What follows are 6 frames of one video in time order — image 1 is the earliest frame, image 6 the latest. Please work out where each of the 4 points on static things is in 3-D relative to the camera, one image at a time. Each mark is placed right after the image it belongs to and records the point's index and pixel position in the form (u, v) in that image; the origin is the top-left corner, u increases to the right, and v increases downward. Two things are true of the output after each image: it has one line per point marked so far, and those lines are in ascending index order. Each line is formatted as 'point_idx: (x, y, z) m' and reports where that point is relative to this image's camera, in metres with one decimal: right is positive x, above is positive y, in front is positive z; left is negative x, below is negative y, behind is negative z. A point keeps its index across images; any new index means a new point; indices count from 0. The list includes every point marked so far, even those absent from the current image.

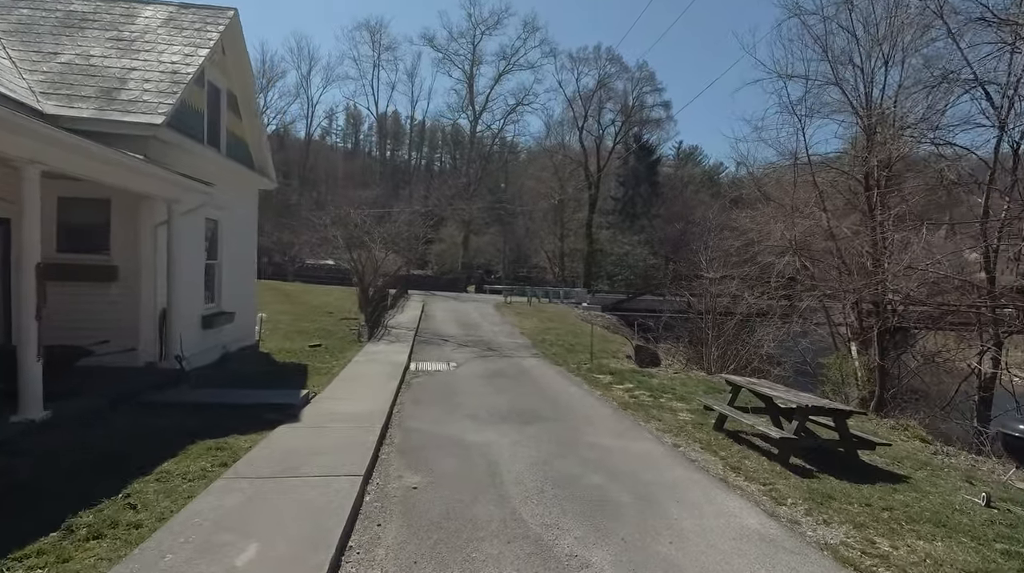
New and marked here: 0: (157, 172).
0: (-5.3, +1.7, +8.1) m
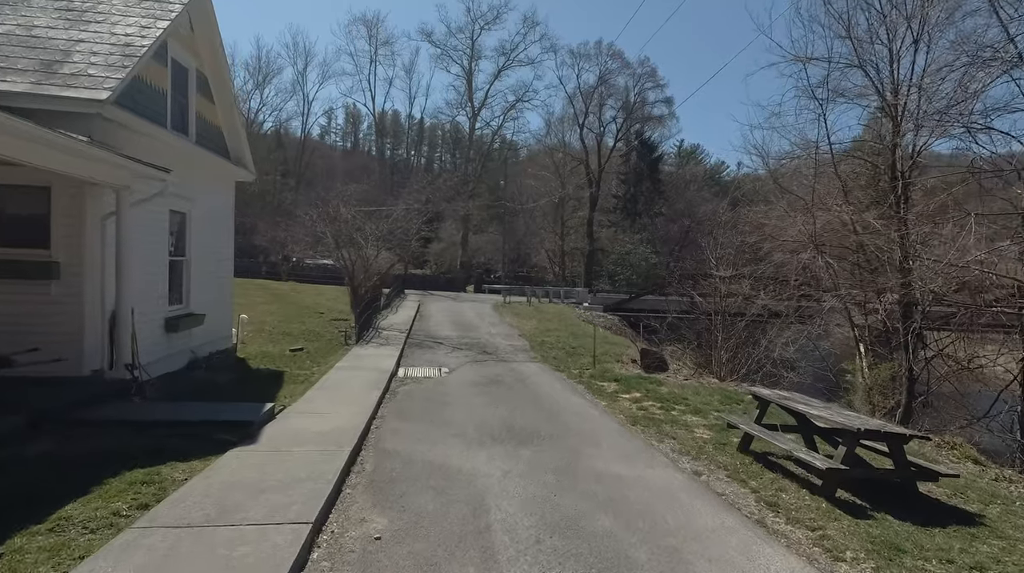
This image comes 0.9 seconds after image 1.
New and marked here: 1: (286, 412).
0: (-5.3, +1.7, +7.1) m
1: (-3.2, -1.8, +7.7) m
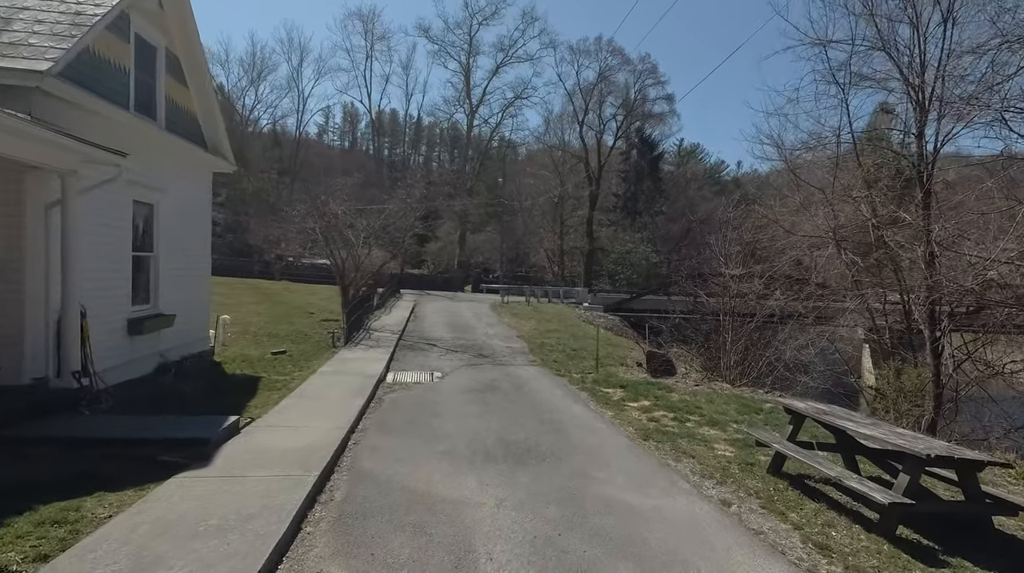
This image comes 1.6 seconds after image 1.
0: (-5.4, +1.7, +6.2) m
1: (-3.2, -1.7, +6.8) m
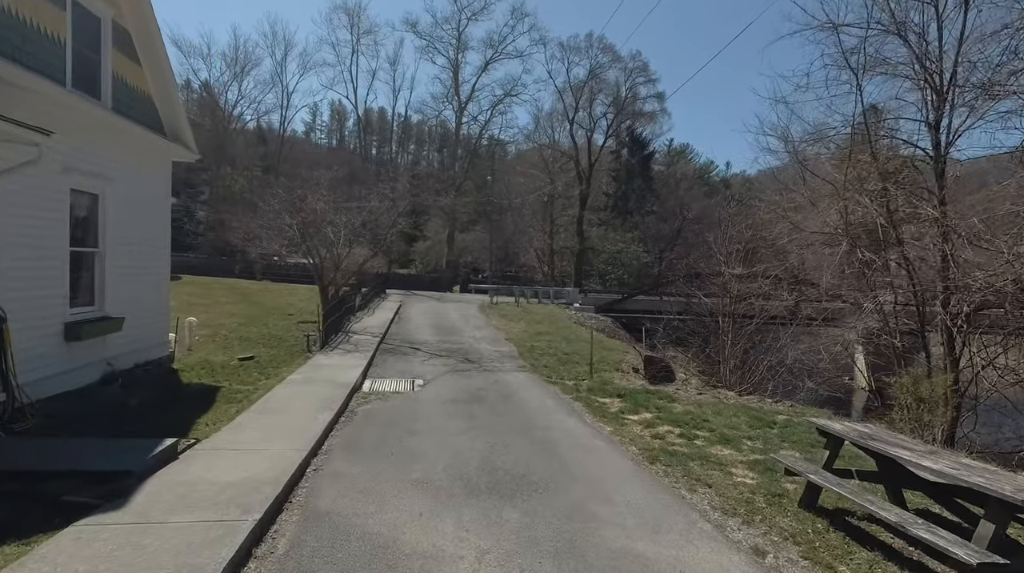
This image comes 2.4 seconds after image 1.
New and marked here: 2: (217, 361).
0: (-5.5, +1.7, +5.2) m
1: (-3.4, -1.7, +5.8) m
2: (-6.3, -1.6, +11.7) m
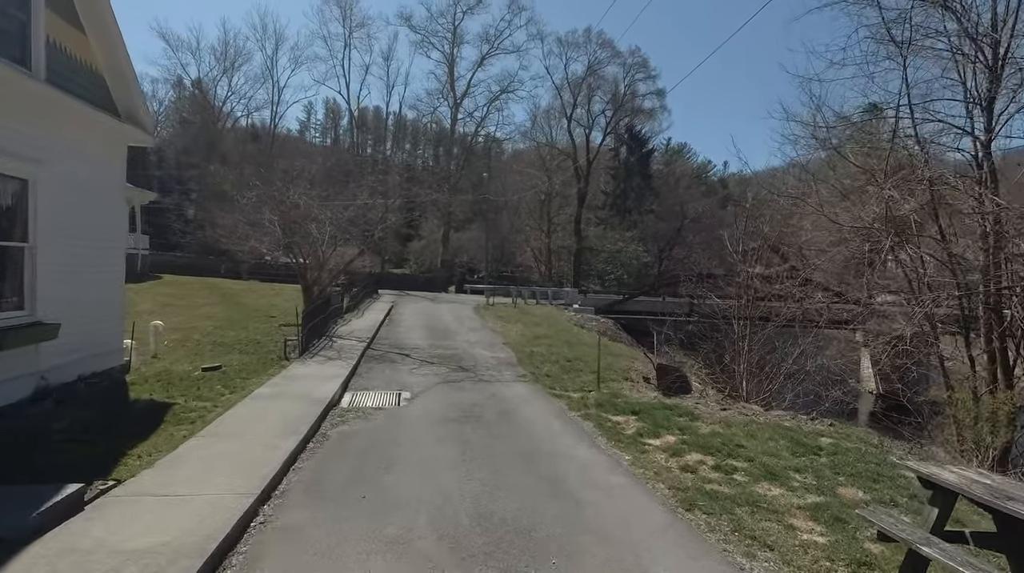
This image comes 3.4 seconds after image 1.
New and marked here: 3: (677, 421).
0: (-5.5, +1.7, +3.9) m
1: (-3.3, -1.7, +4.5) m
2: (-6.3, -1.6, +10.4) m
3: (+2.4, -2.0, +8.1) m
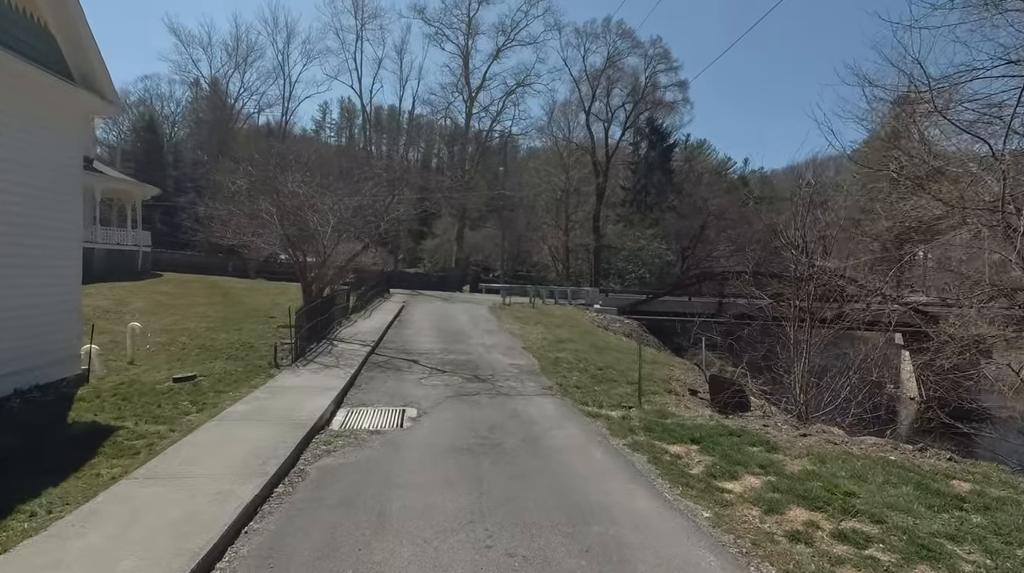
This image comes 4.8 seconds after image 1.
0: (-5.2, +1.8, +2.3) m
1: (-3.1, -1.7, +2.9) m
2: (-5.9, -1.5, +8.9) m
3: (+2.8, -1.9, +6.4) m
